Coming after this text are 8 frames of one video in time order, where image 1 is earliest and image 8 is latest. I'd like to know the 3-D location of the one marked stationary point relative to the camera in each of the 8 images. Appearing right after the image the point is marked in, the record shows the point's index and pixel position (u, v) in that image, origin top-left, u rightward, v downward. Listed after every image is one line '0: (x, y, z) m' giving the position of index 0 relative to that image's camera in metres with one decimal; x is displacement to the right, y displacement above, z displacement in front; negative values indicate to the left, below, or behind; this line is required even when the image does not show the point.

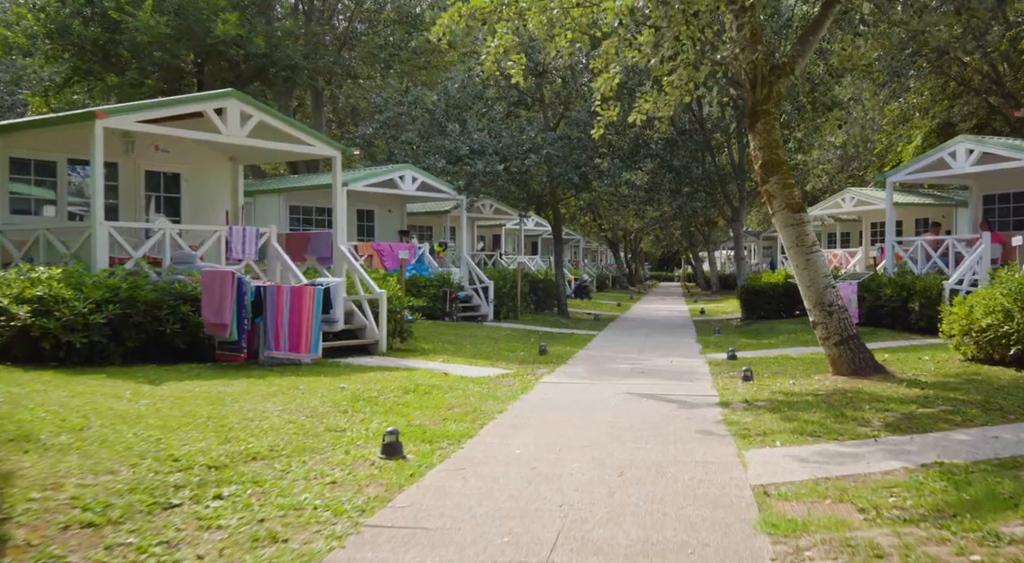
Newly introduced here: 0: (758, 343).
0: (+5.1, -1.3, +17.1) m
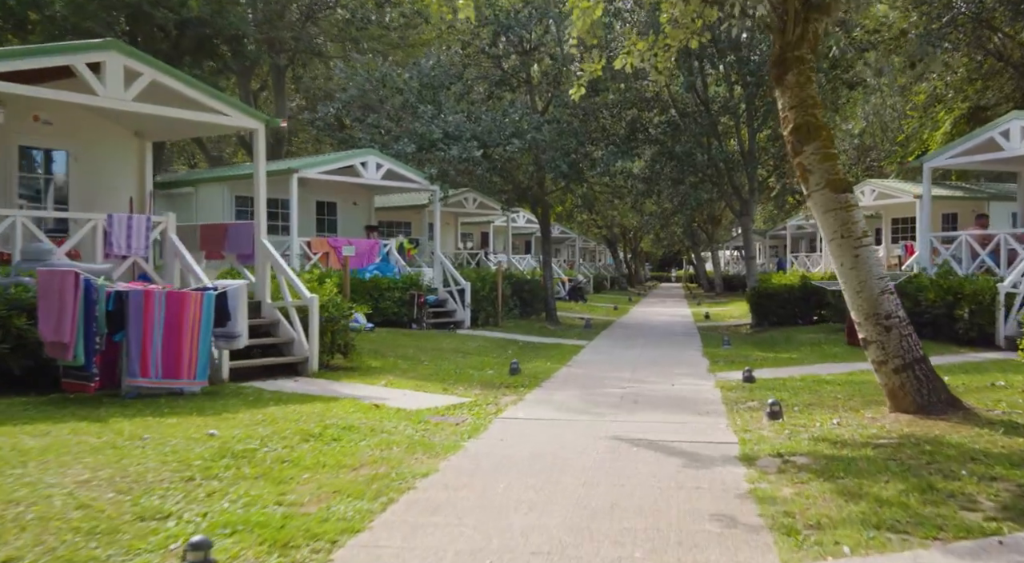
0: (+4.6, -1.3, +14.3) m
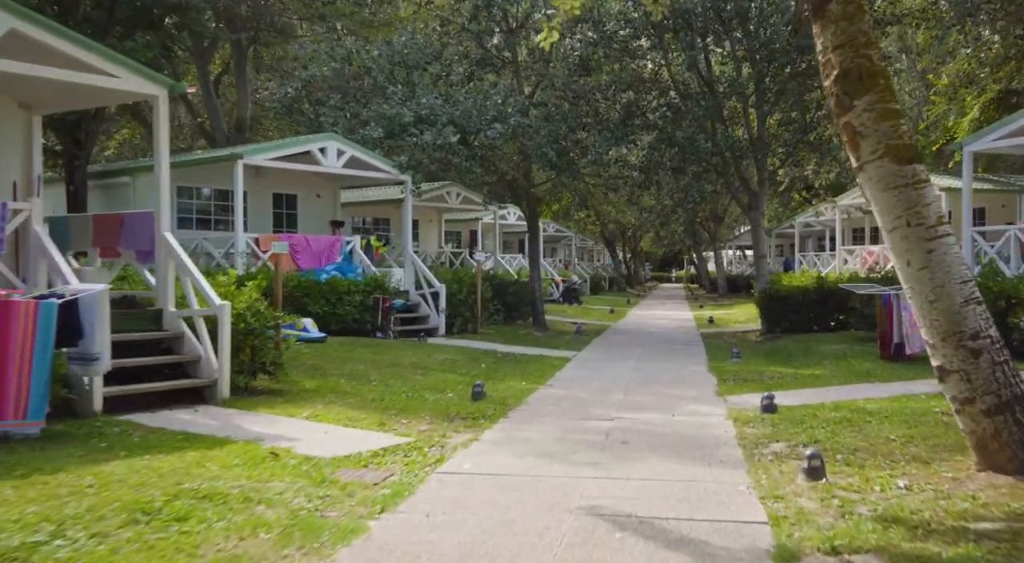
0: (+4.1, -1.4, +12.1) m
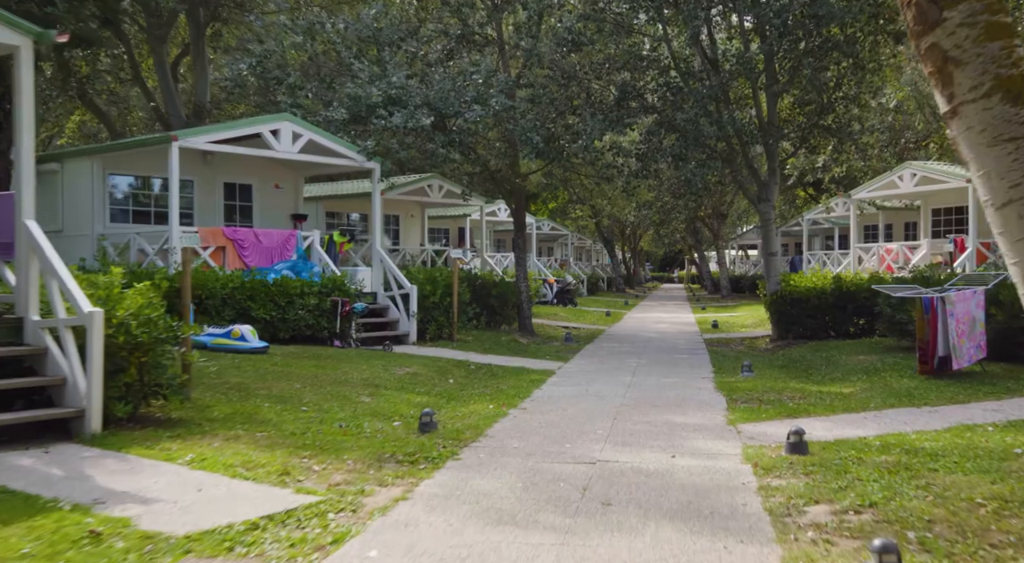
0: (+3.7, -1.4, +10.0) m
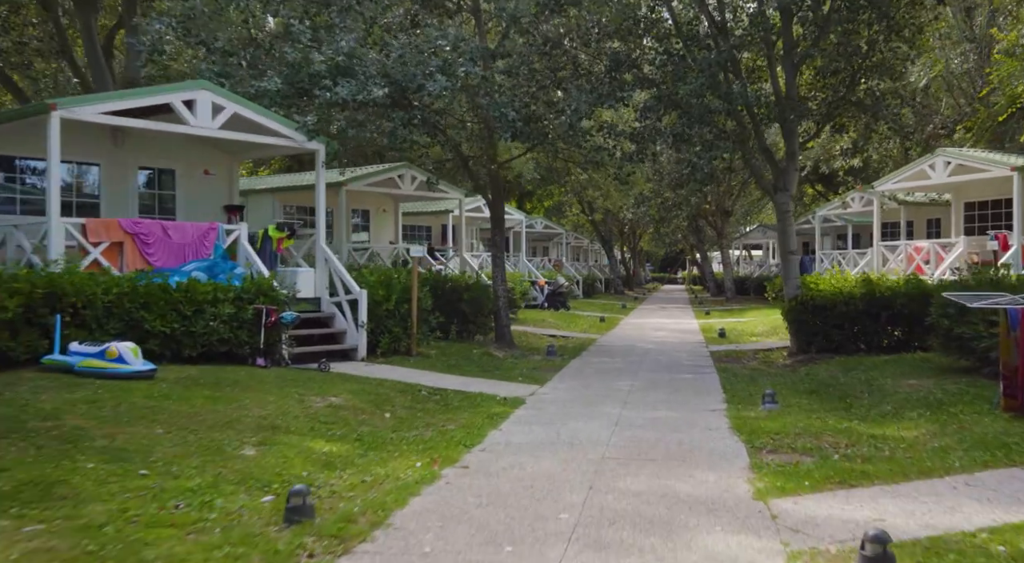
0: (+3.2, -1.4, +7.4) m
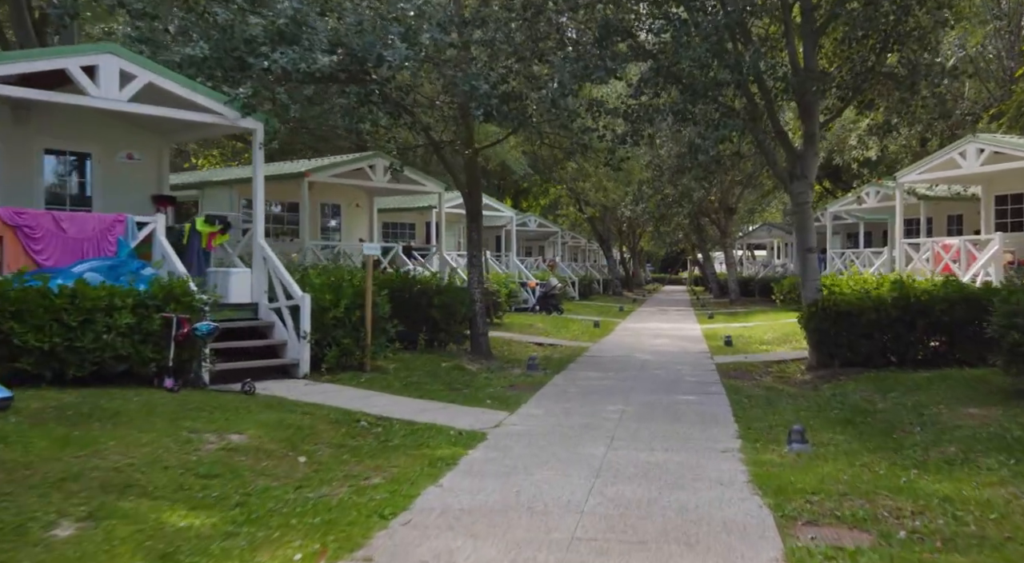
0: (+2.8, -1.4, +5.3) m
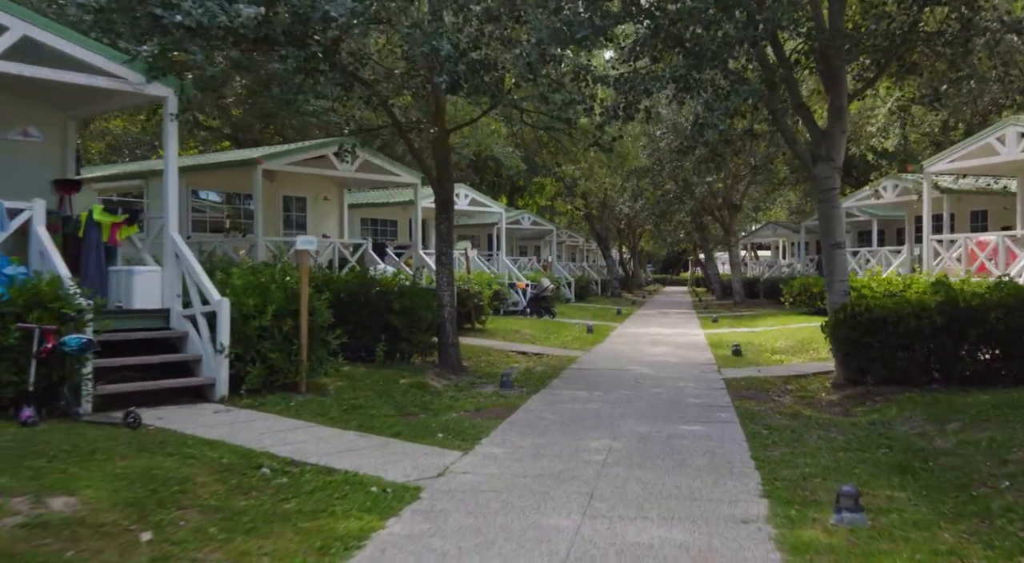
0: (+2.5, -1.5, +3.3) m
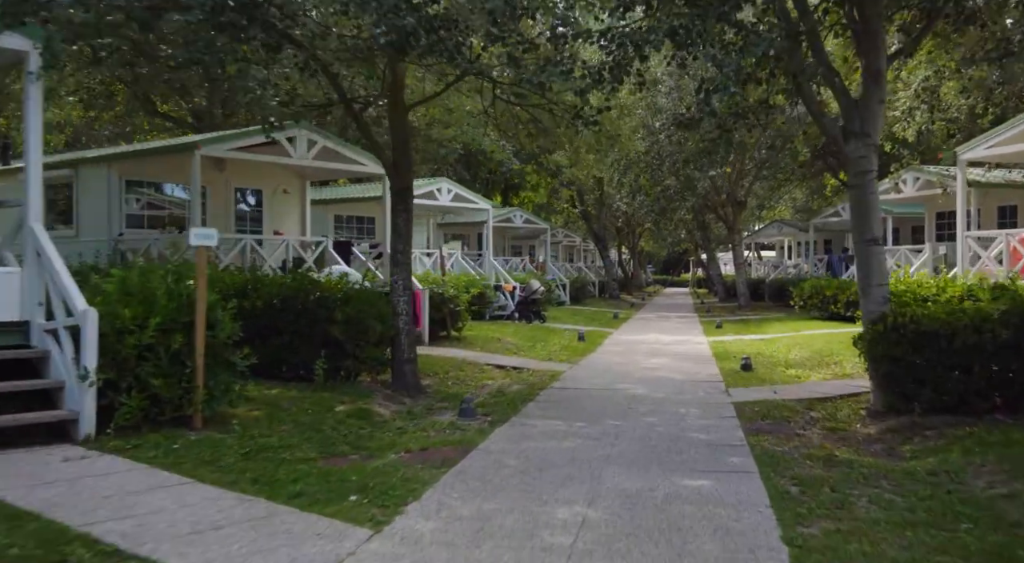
0: (+2.0, -1.5, +1.2) m
